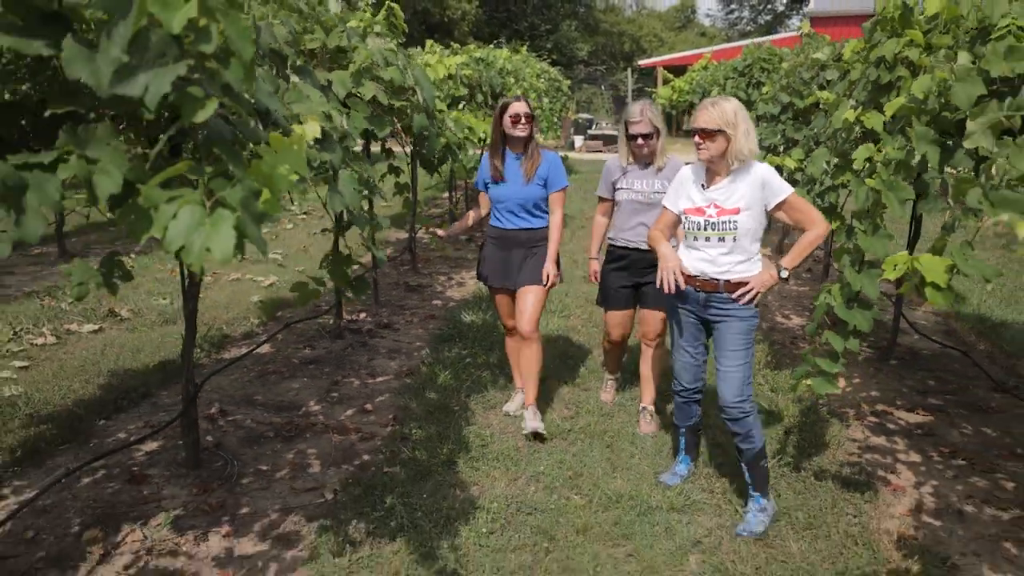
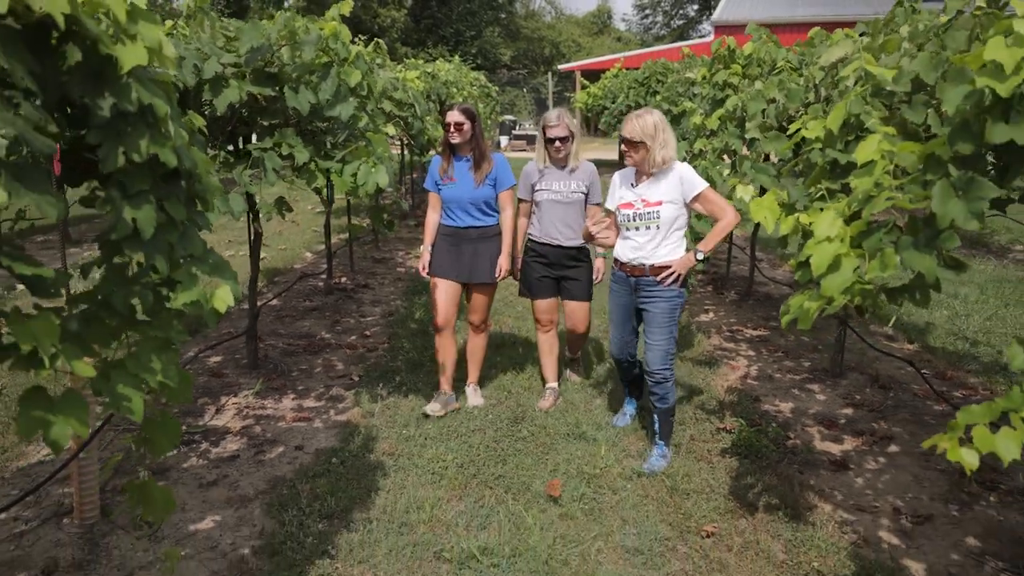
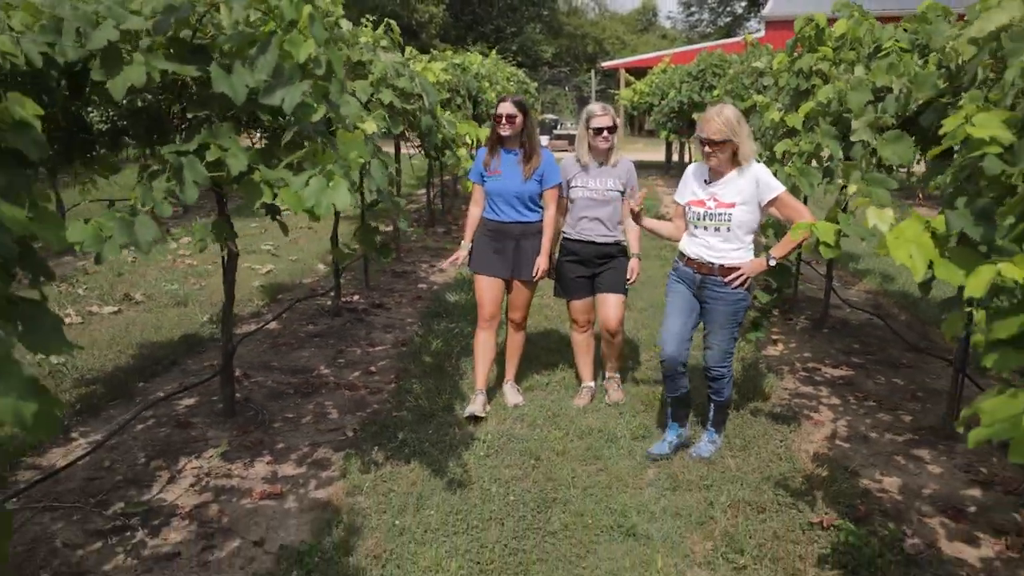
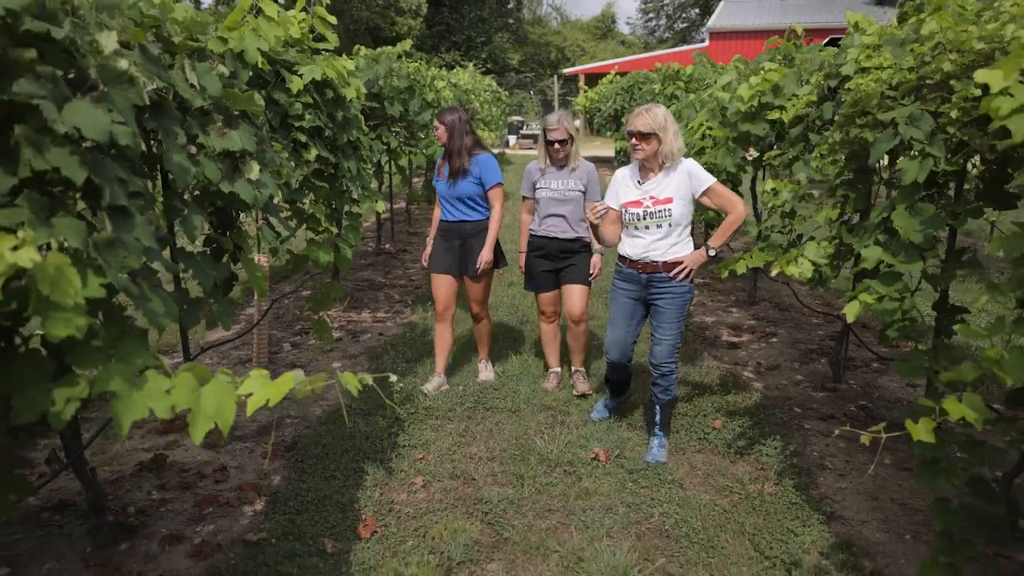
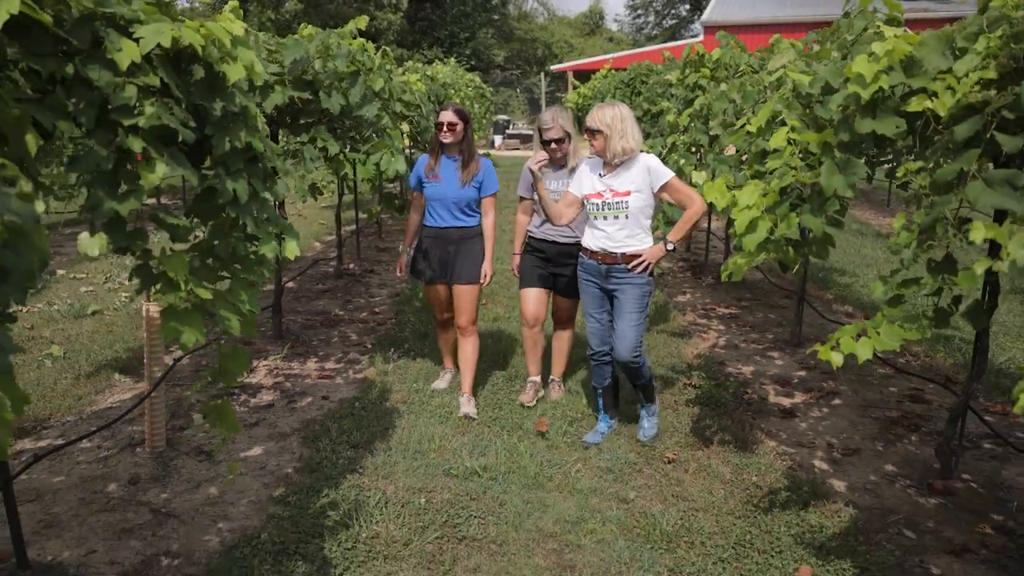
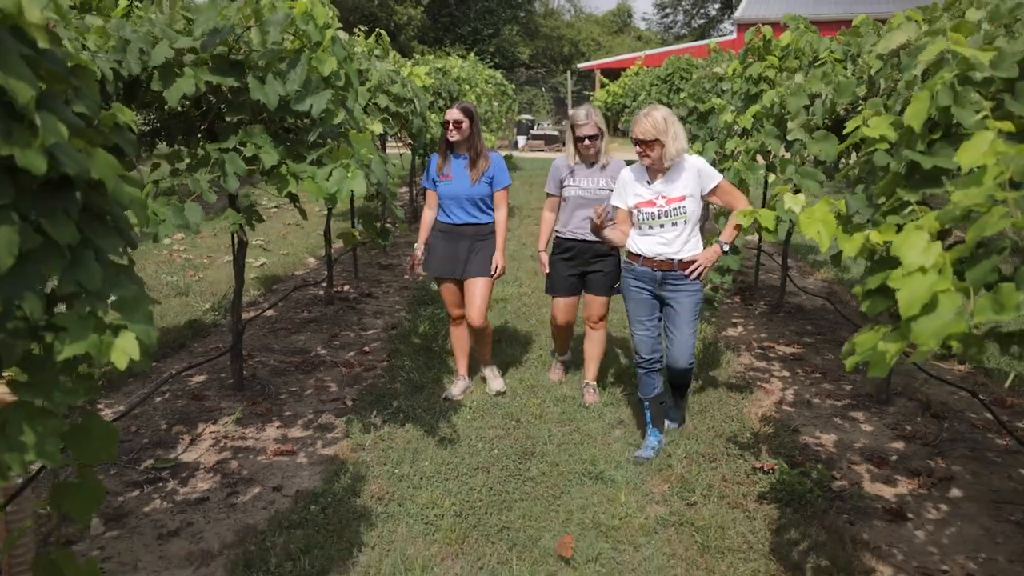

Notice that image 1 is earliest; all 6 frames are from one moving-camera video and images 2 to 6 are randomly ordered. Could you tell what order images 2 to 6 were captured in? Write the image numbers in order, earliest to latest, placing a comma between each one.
3, 6, 2, 5, 4
